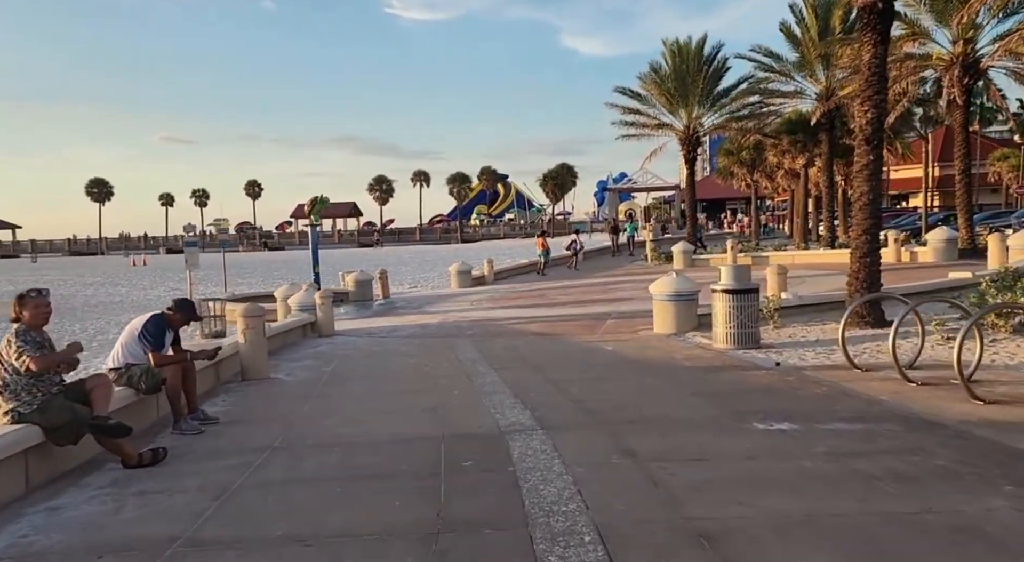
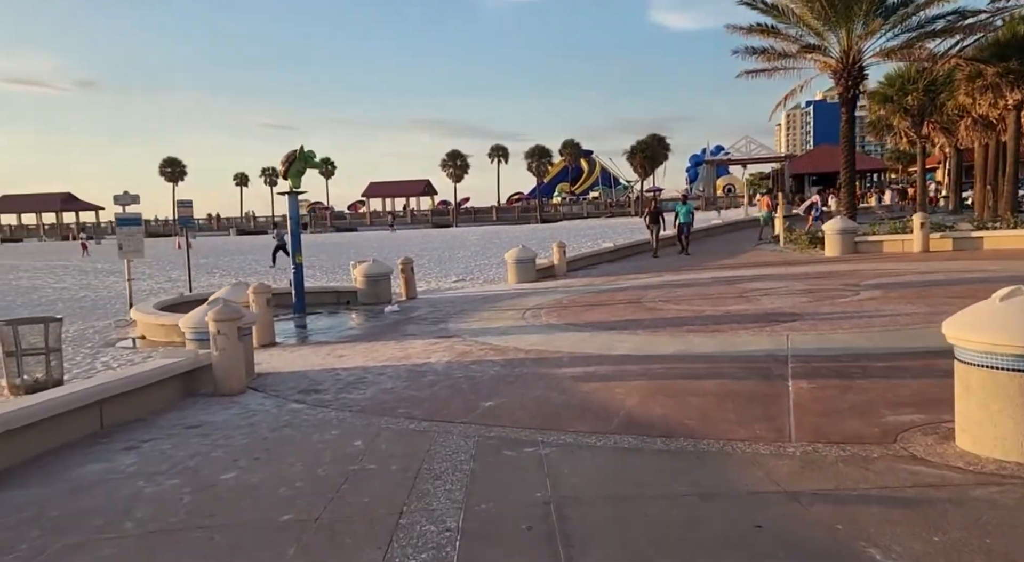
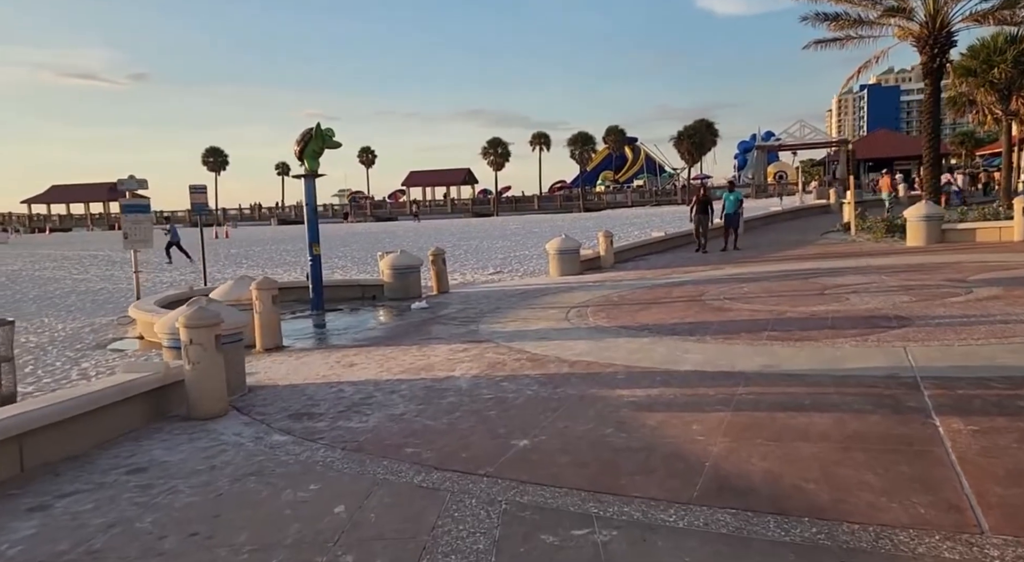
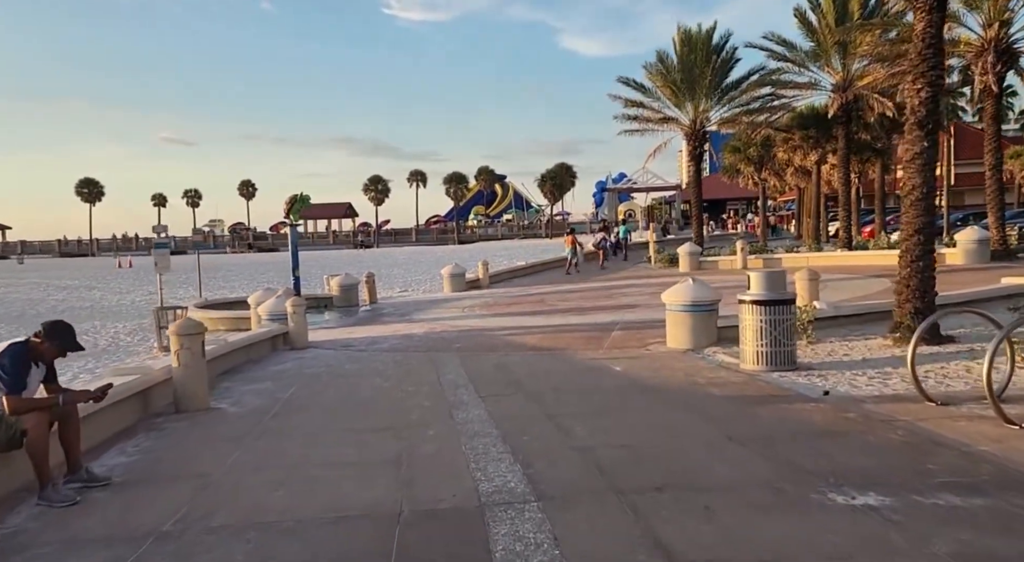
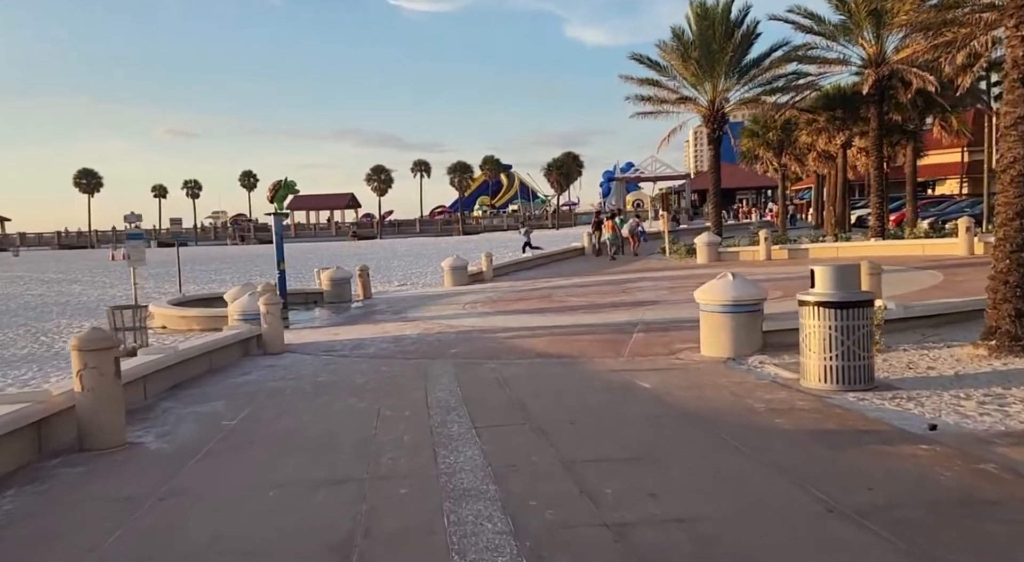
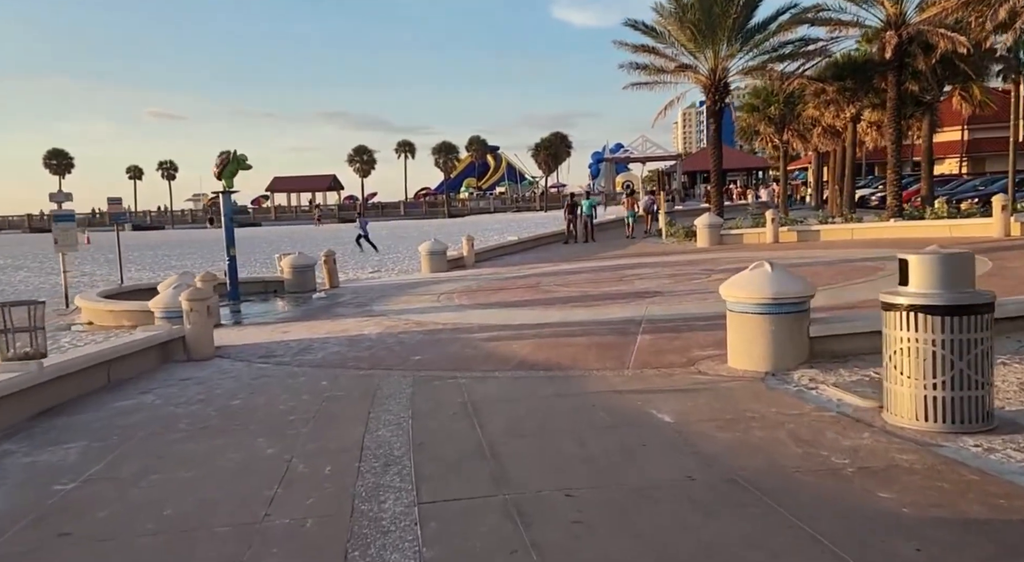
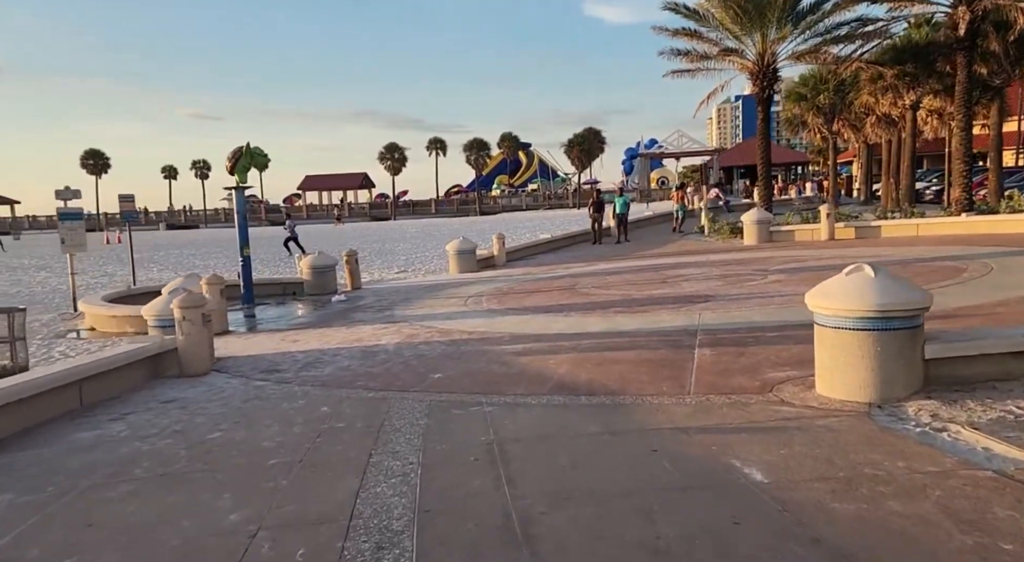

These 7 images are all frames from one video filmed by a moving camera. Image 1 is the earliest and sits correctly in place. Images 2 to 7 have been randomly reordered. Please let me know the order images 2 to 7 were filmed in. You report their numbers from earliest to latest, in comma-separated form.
4, 5, 6, 7, 2, 3
